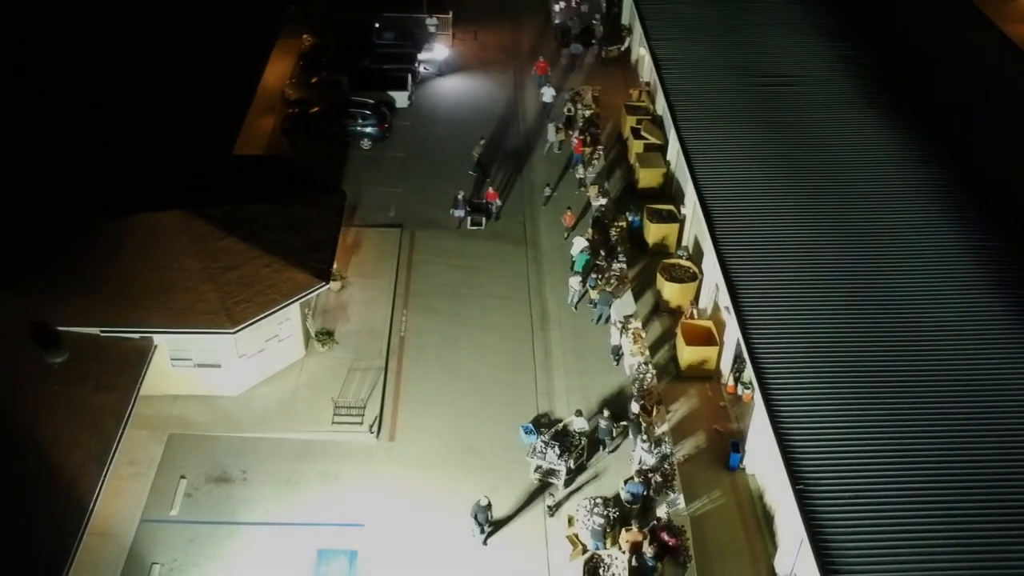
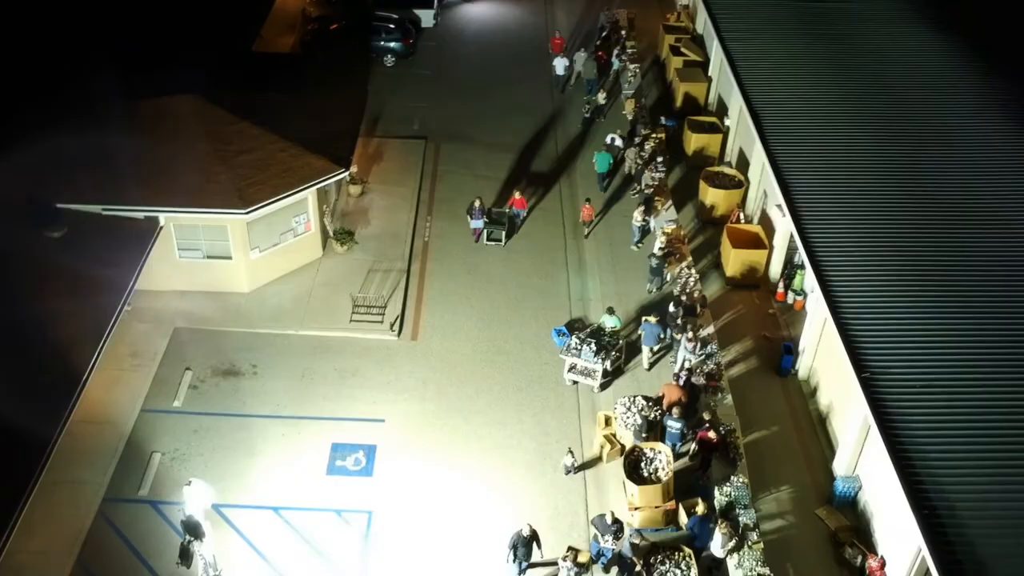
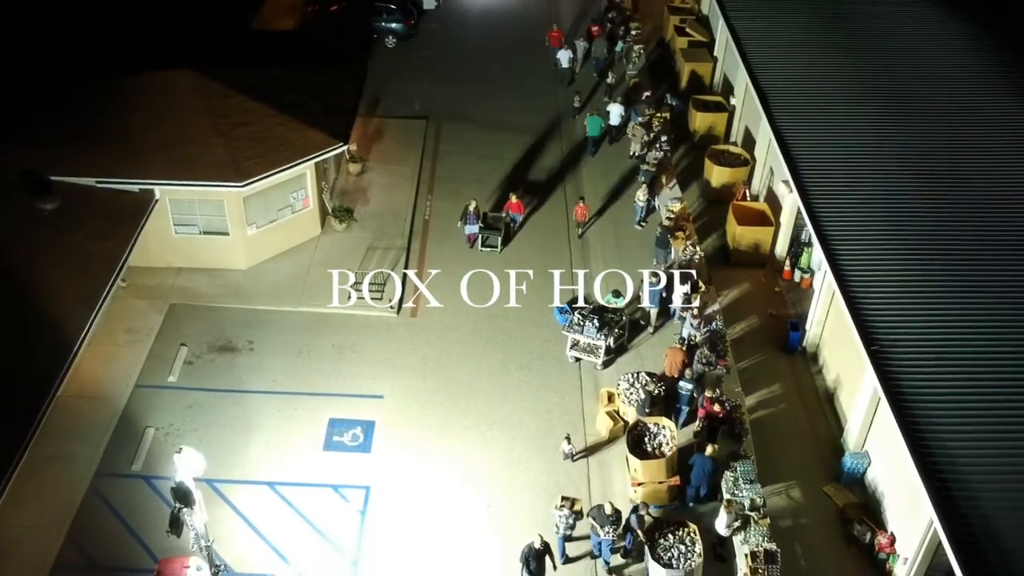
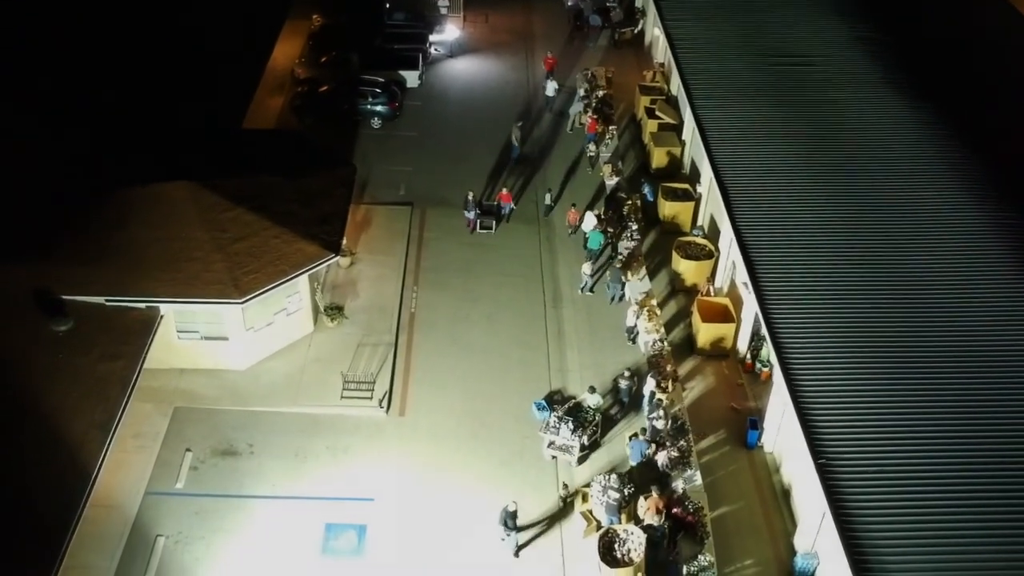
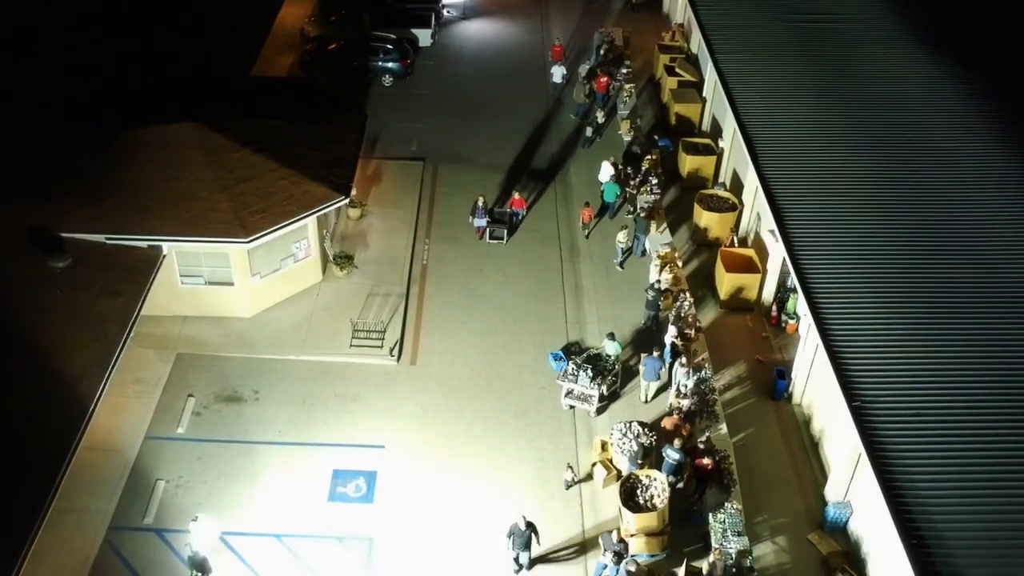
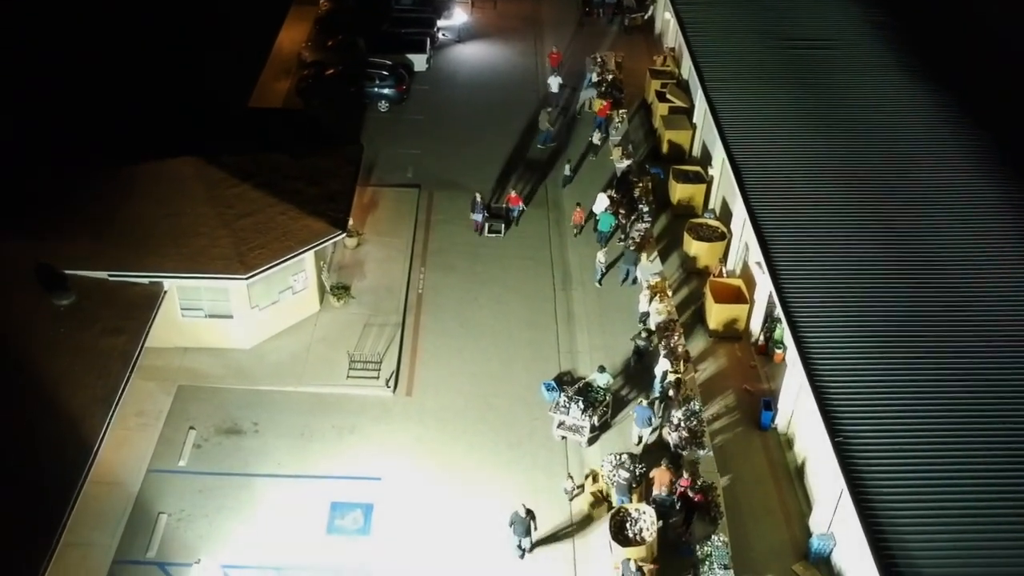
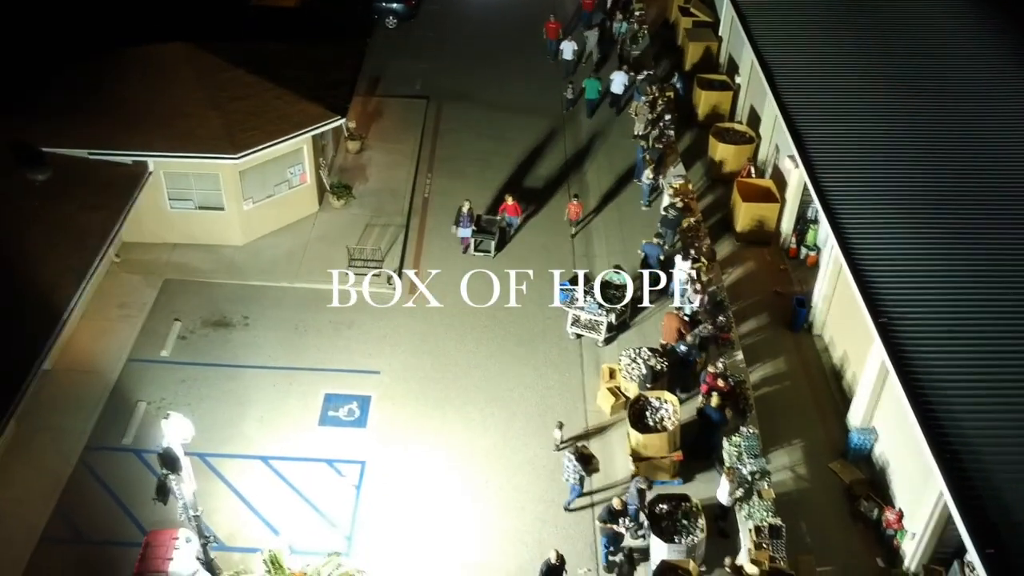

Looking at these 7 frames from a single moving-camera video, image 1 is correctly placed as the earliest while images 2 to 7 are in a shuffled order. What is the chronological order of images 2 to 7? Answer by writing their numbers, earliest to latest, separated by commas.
4, 6, 5, 2, 3, 7
